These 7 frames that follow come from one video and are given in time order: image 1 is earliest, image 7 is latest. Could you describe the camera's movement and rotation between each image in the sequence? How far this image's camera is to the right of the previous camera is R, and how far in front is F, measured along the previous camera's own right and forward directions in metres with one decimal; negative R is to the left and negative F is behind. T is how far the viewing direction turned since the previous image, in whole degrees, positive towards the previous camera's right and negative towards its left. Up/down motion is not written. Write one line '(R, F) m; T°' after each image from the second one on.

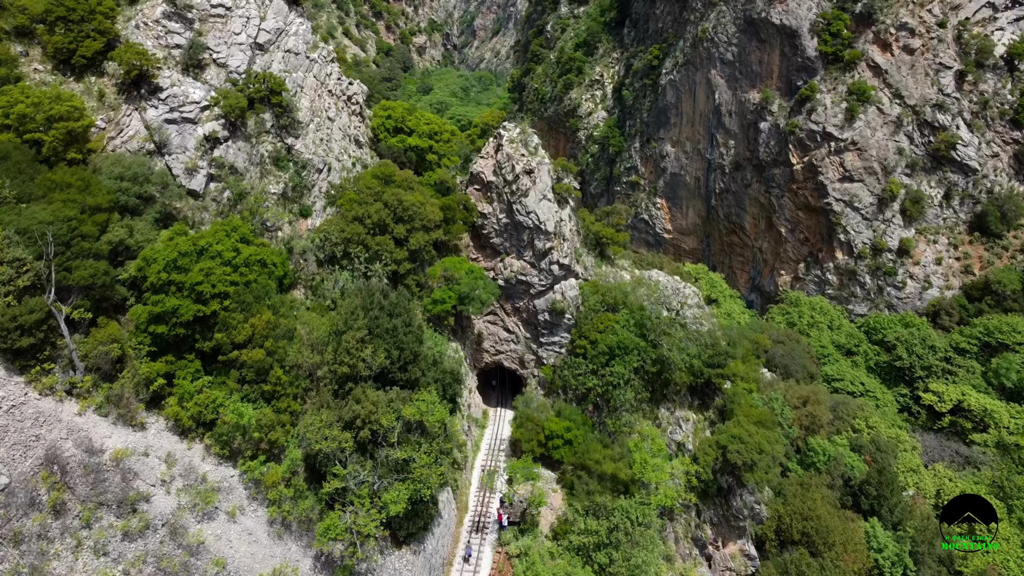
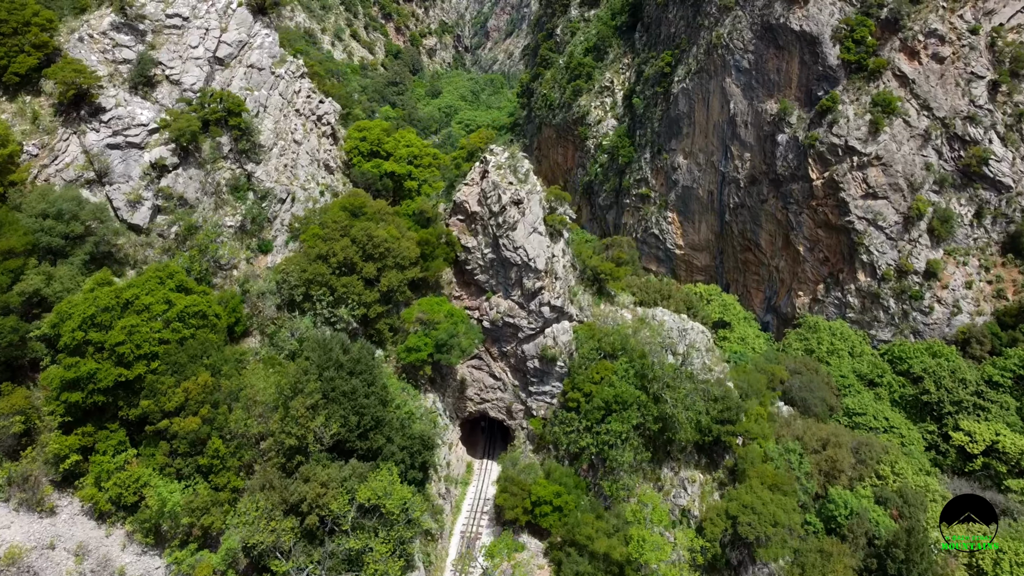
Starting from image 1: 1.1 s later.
(+0.8, +2.7) m; -1°
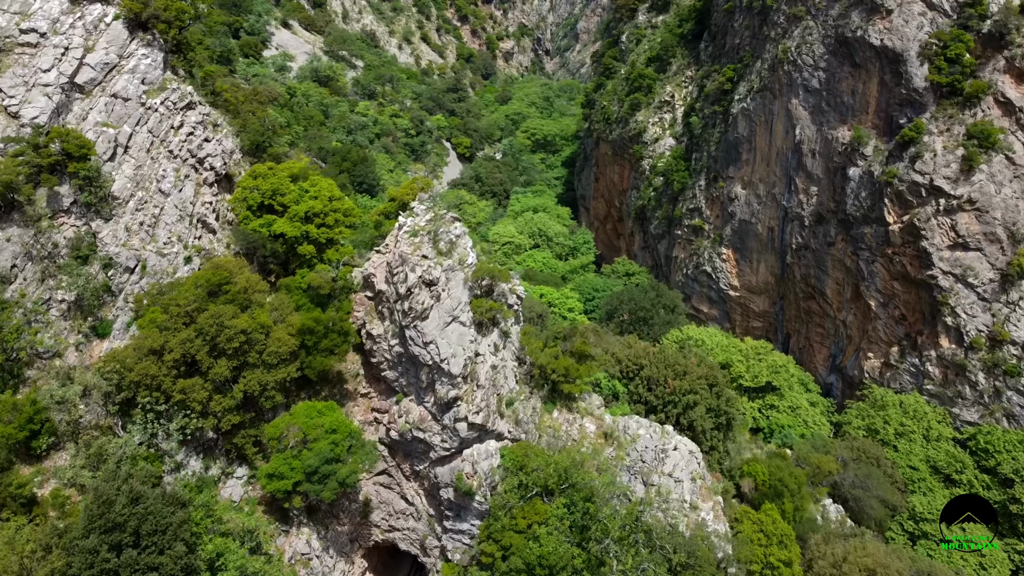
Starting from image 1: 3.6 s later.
(+3.8, +5.9) m; -6°
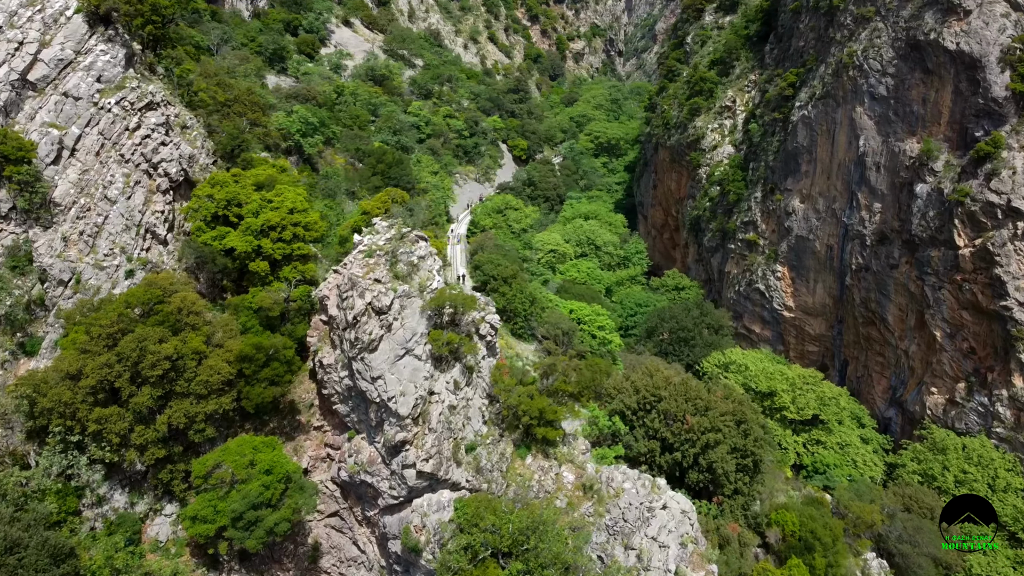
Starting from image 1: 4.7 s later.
(+2.1, +2.2) m; -5°
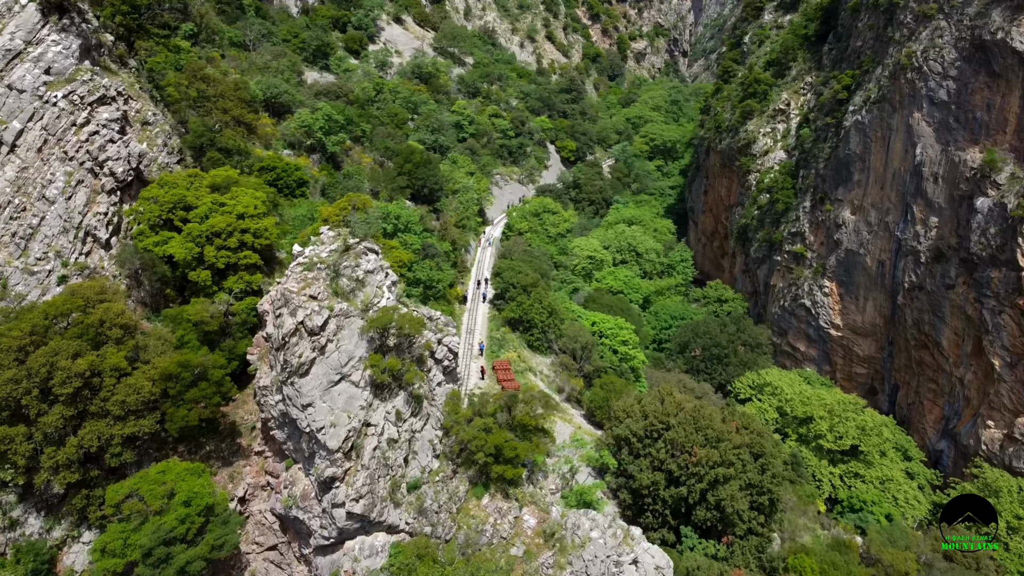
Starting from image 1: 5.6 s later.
(+1.9, +1.8) m; -4°
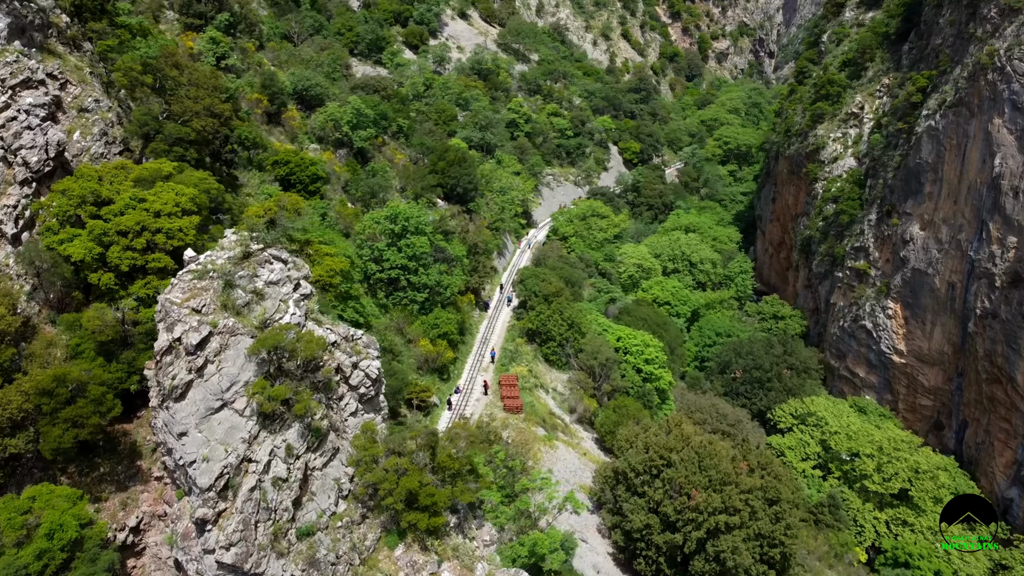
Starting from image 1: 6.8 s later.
(+2.5, +2.3) m; -6°
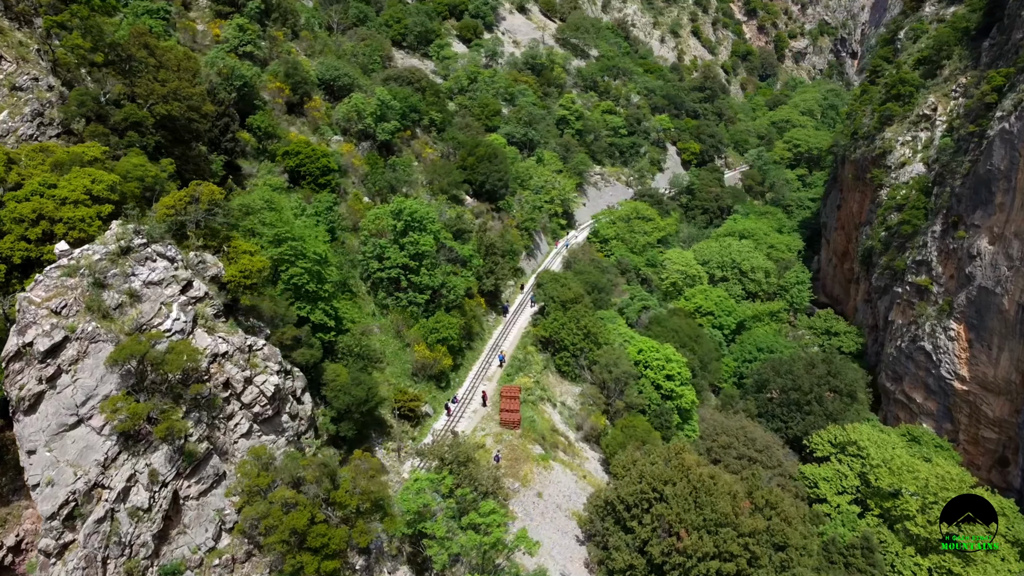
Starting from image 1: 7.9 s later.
(+2.2, +2.1) m; -5°
